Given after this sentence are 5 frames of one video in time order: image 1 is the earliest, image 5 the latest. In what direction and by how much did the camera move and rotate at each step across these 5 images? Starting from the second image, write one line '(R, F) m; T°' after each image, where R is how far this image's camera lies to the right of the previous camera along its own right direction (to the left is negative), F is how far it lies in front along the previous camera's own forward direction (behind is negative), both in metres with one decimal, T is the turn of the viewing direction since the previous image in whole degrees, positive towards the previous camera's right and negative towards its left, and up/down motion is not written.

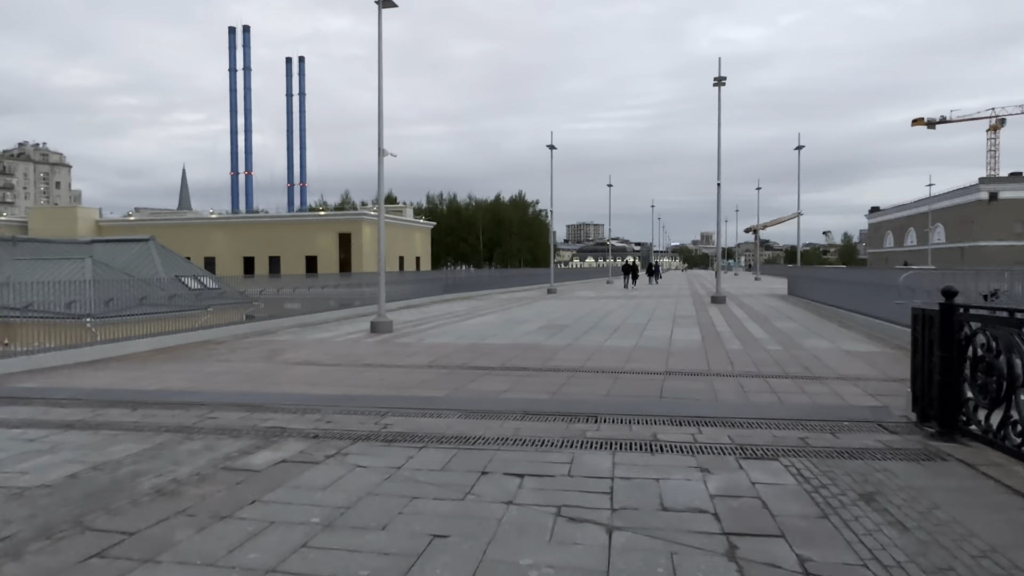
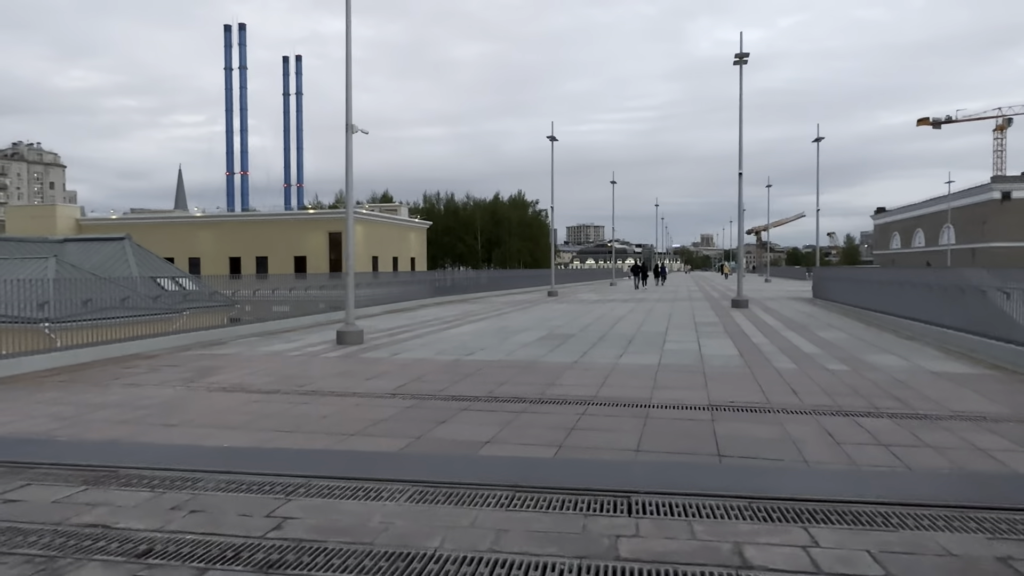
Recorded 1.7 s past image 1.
(+0.1, +3.2) m; 0°
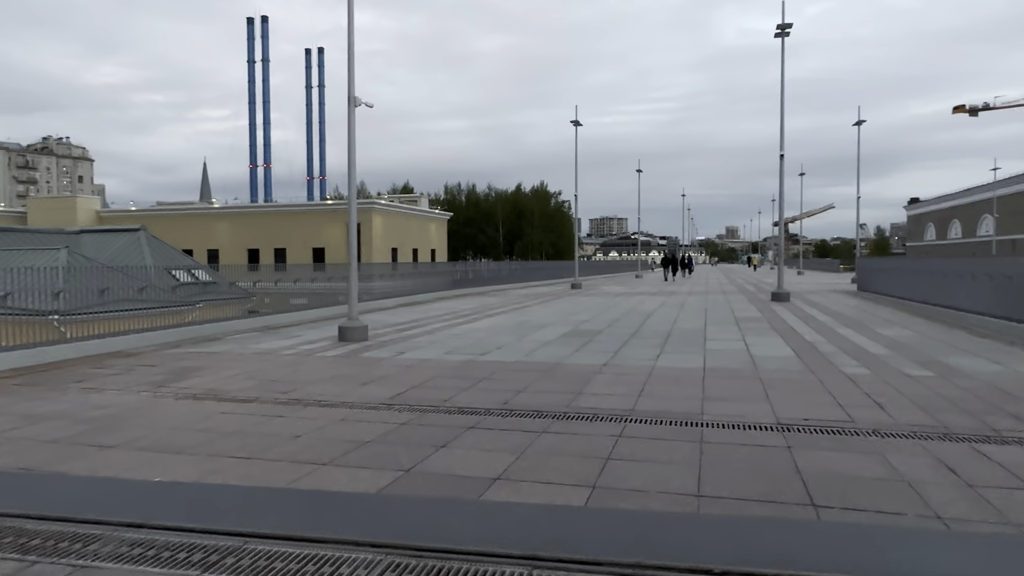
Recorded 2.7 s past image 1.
(0.0, +1.7) m; -2°
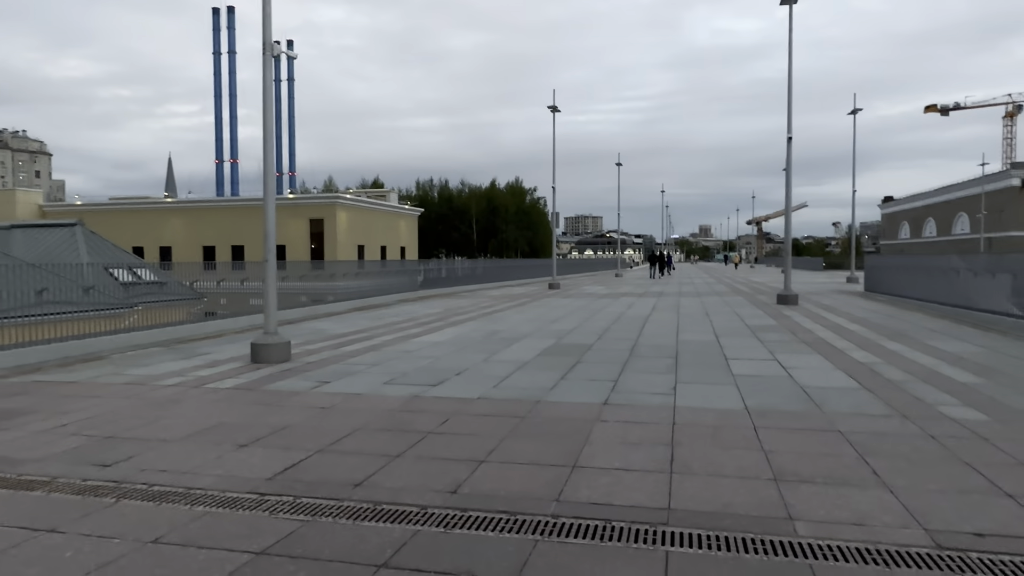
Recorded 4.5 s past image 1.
(+0.2, +3.2) m; +2°
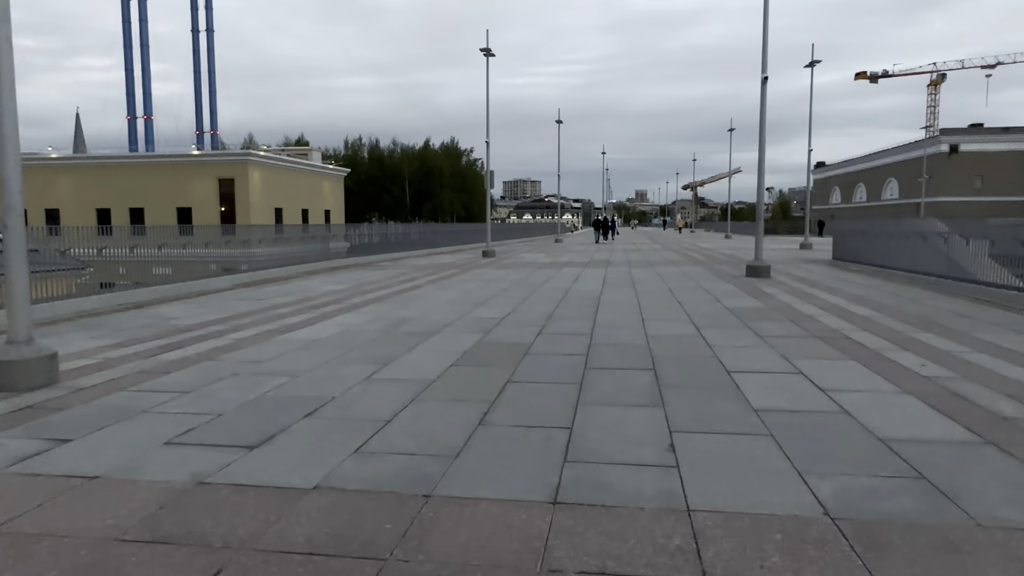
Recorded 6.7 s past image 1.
(+0.5, +3.8) m; +5°
